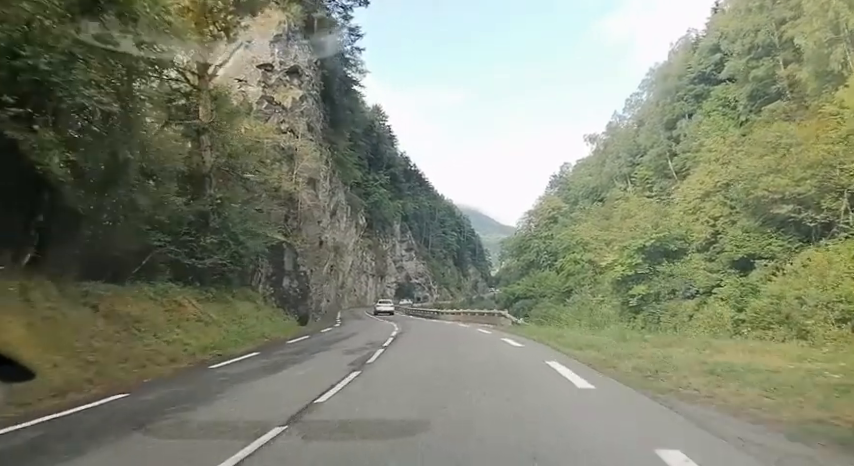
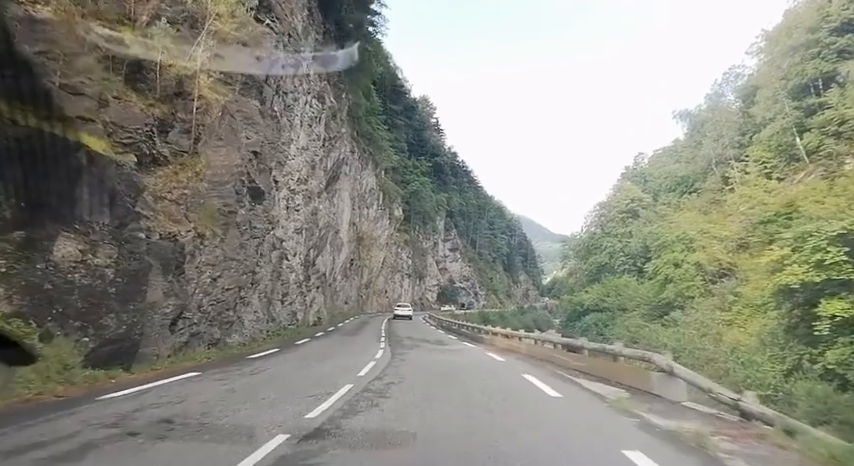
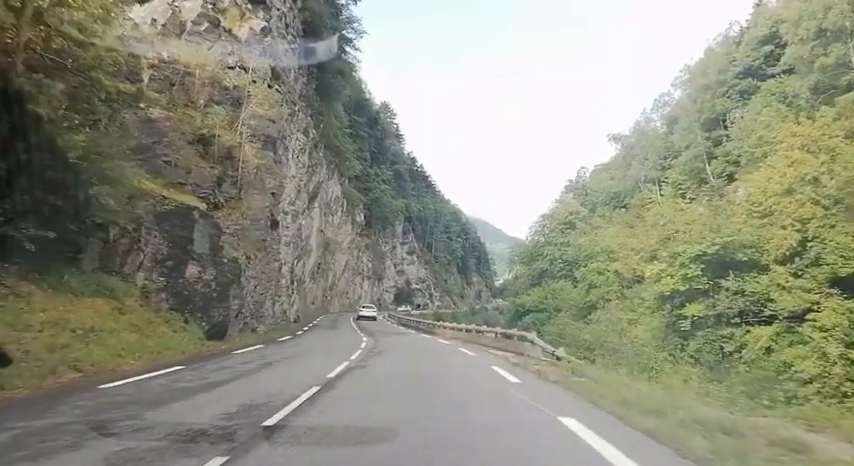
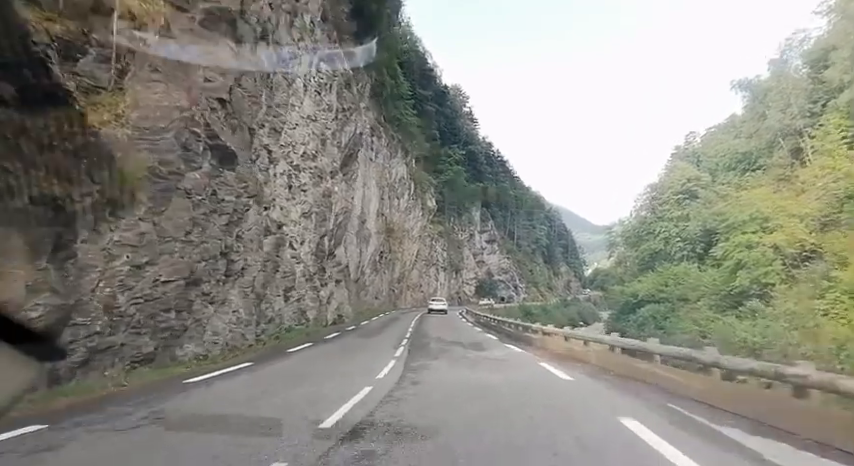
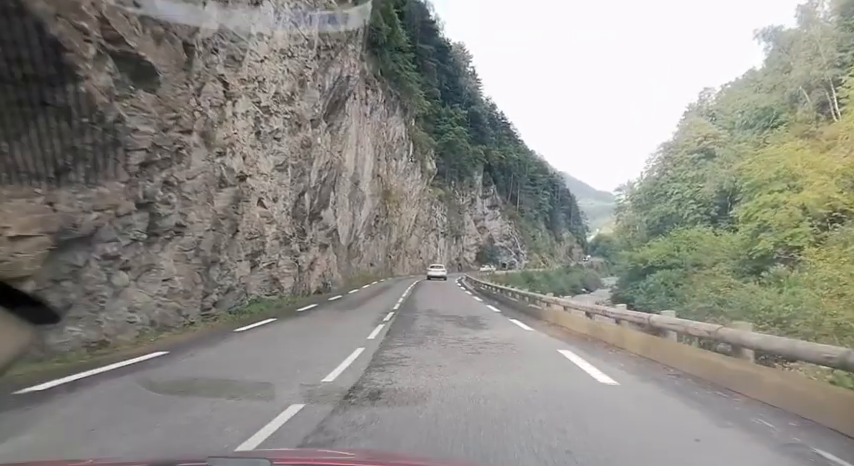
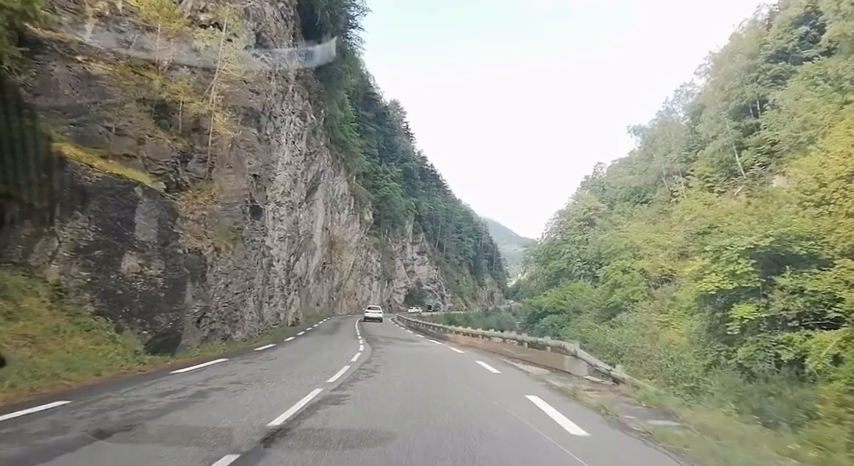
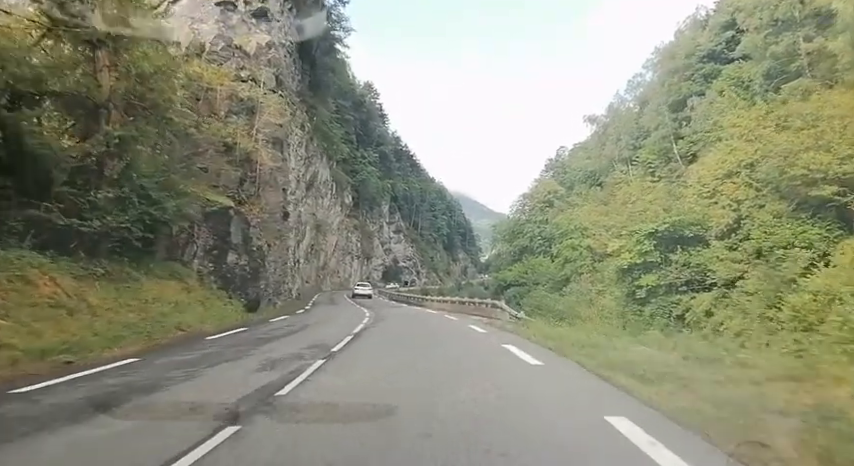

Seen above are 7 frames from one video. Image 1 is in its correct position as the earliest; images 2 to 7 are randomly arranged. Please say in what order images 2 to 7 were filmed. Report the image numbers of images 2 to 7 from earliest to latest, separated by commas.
7, 3, 6, 2, 4, 5
